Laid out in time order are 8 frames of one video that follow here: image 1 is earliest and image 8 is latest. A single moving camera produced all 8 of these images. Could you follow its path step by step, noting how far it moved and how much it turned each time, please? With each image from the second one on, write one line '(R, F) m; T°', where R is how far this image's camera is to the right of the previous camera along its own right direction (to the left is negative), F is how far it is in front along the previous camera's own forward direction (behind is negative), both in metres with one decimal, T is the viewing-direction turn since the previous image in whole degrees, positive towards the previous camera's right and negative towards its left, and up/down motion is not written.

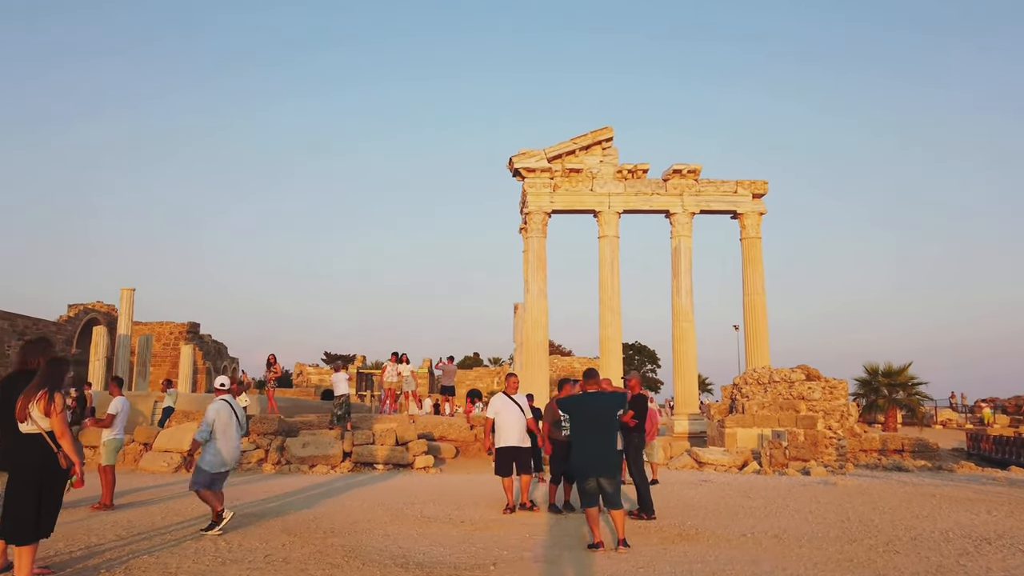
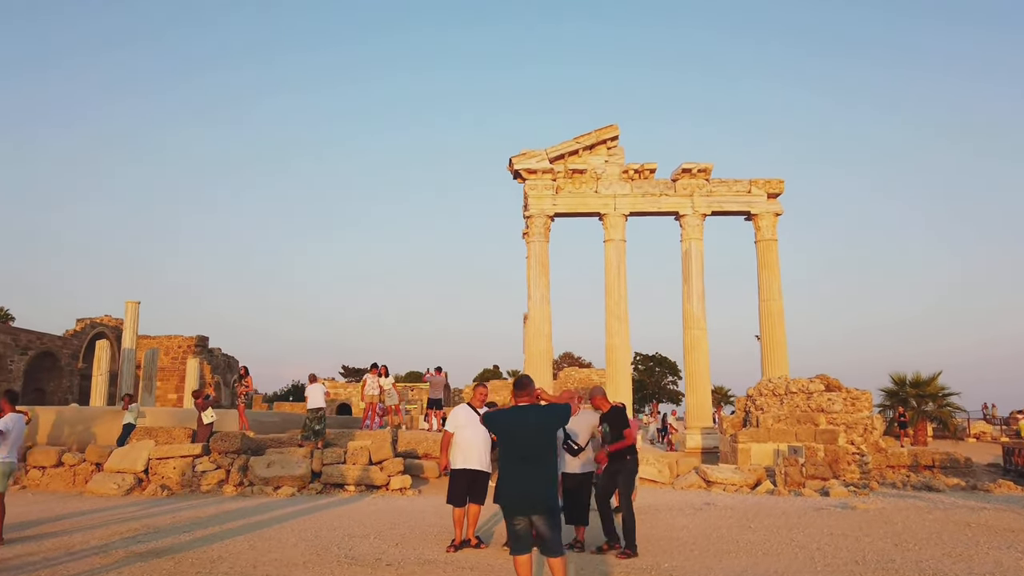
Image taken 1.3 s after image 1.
(+0.6, +1.2) m; -2°
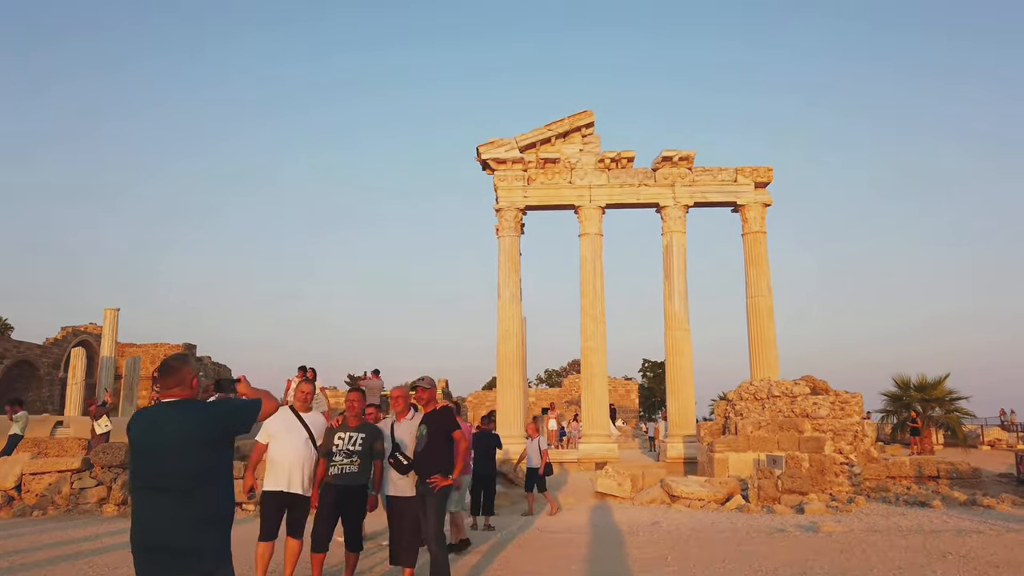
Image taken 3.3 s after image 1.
(+1.2, +1.5) m; -1°
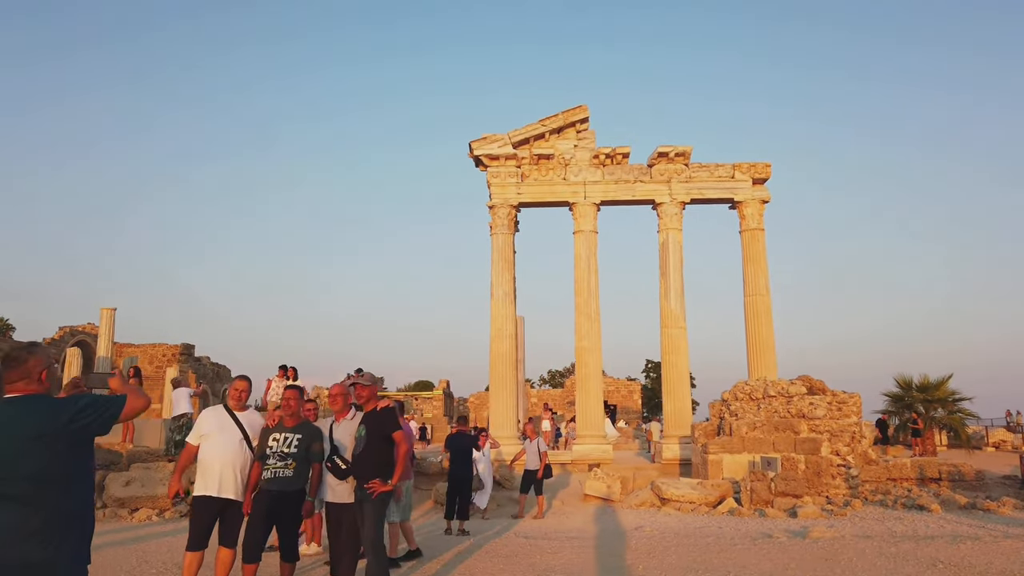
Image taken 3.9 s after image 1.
(+0.3, +0.4) m; 0°
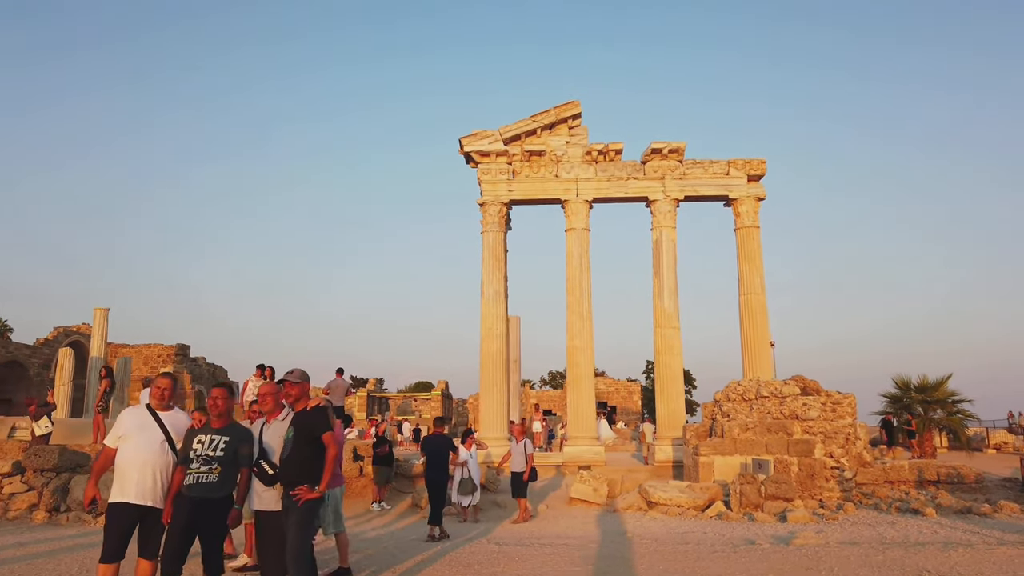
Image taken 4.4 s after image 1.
(+0.3, +0.3) m; 0°
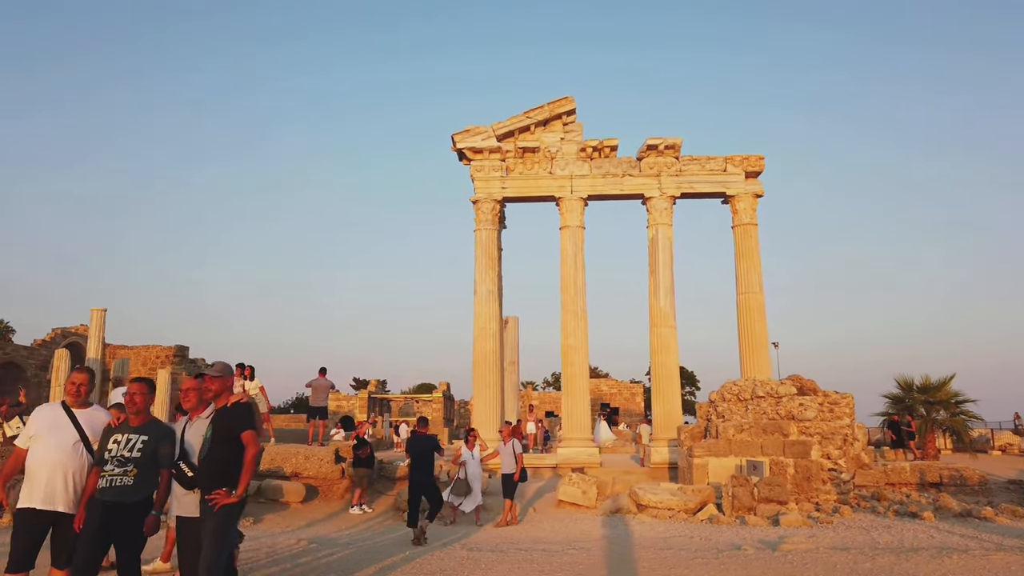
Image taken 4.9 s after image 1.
(+0.3, +0.3) m; 0°
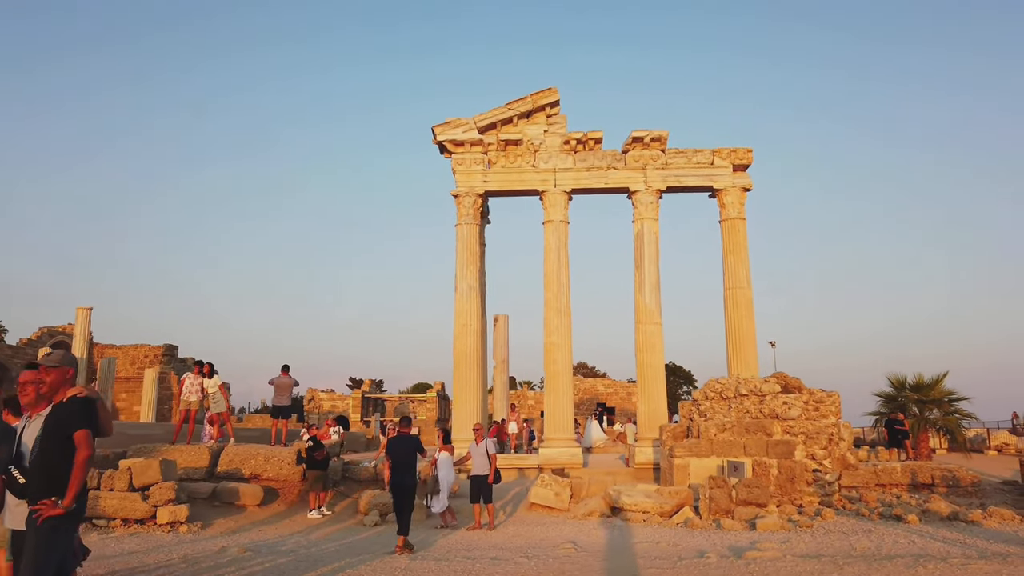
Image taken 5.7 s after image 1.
(+0.5, +0.5) m; 0°
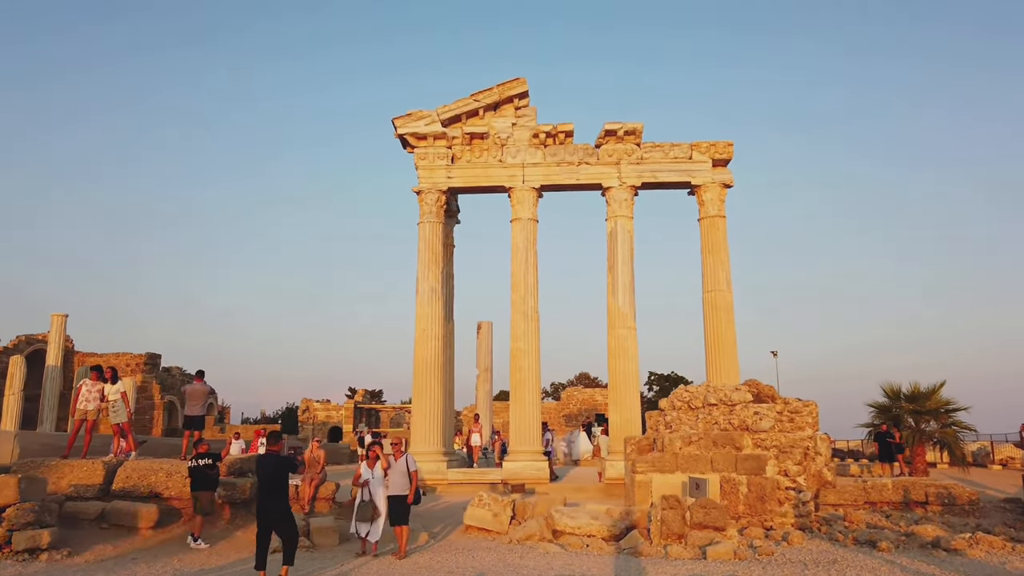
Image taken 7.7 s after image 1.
(+1.0, +1.2) m; -1°
